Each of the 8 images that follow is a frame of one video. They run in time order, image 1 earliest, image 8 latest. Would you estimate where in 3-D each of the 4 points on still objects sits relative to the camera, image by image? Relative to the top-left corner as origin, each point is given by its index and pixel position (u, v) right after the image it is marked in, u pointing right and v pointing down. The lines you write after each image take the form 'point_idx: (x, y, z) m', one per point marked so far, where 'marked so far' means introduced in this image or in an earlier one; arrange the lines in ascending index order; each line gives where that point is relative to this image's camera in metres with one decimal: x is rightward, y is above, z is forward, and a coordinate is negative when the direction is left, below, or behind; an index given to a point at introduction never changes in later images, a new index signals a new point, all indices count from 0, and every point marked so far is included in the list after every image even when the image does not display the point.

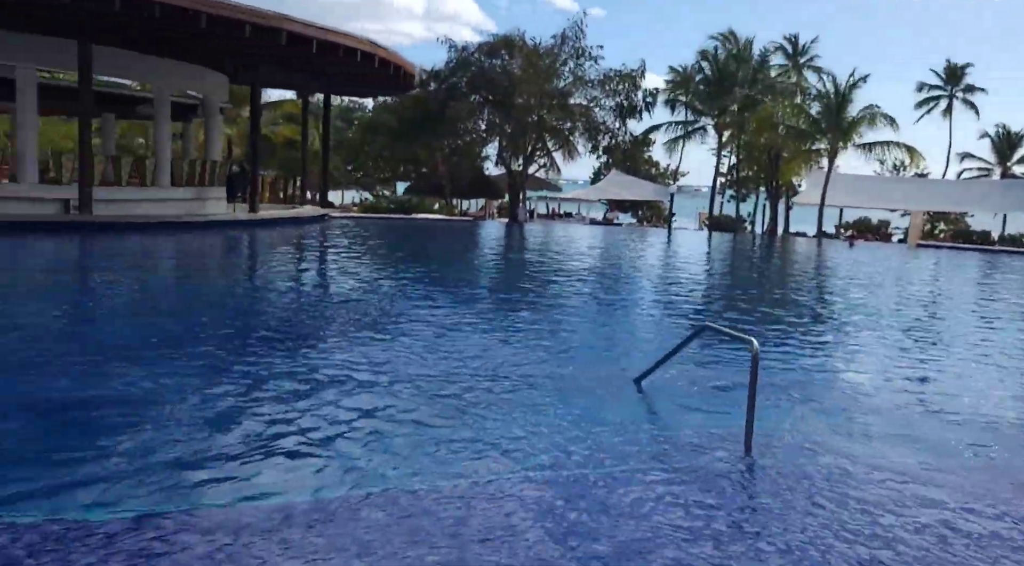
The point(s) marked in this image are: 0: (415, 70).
0: (-1.9, +4.2, +15.5) m
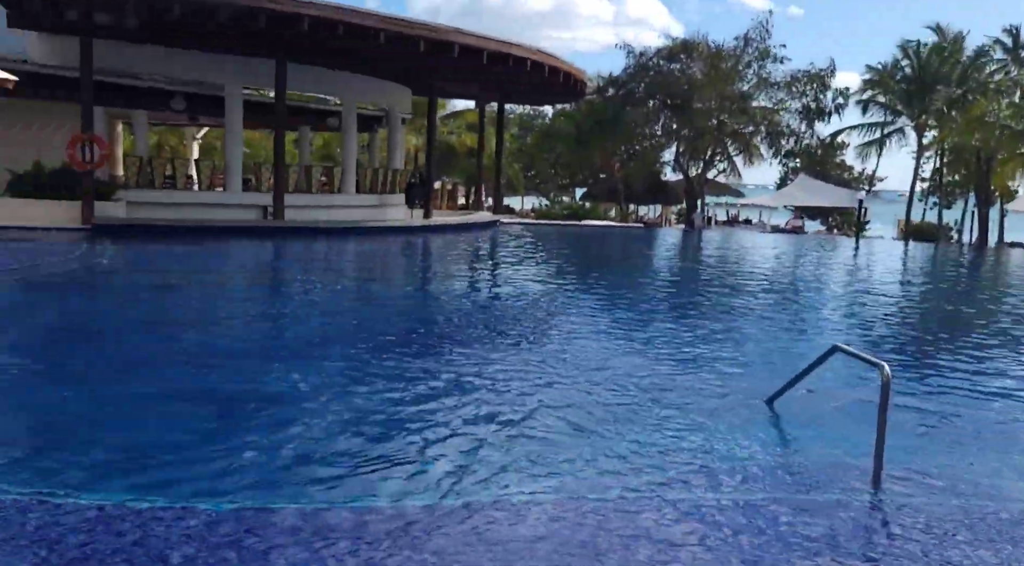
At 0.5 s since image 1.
0: (+1.4, +4.0, +15.5) m
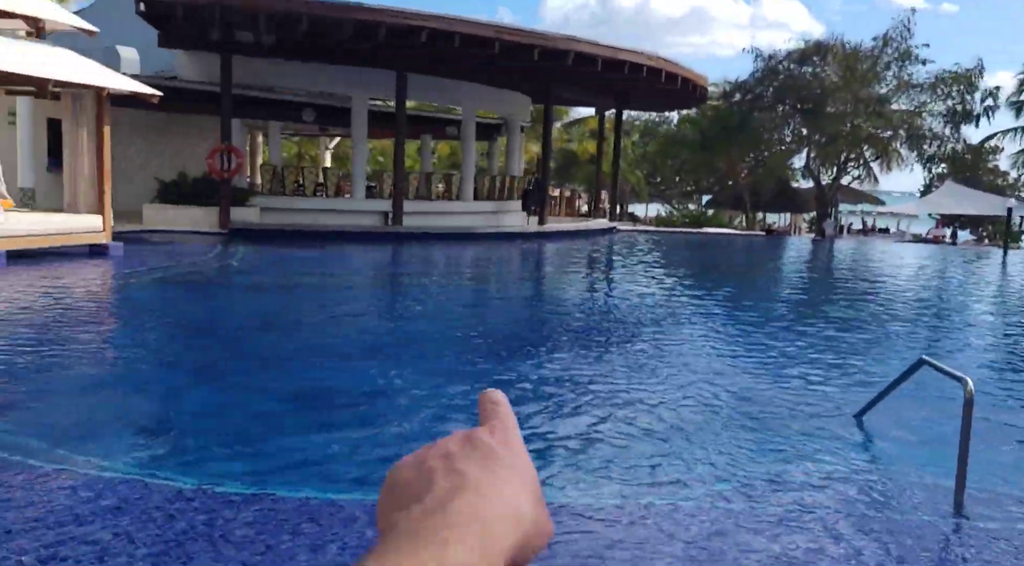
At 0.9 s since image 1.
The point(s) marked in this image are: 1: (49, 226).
0: (+3.7, +3.8, +15.2) m
1: (-4.6, +0.5, +7.9) m
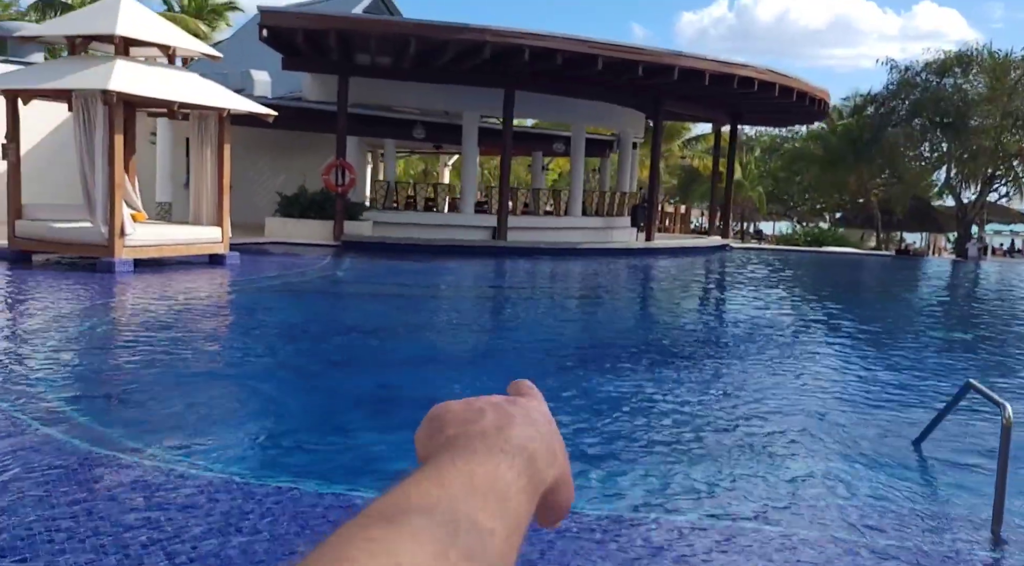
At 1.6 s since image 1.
0: (+5.7, +3.4, +14.6) m
1: (-3.7, +0.5, +8.6) m
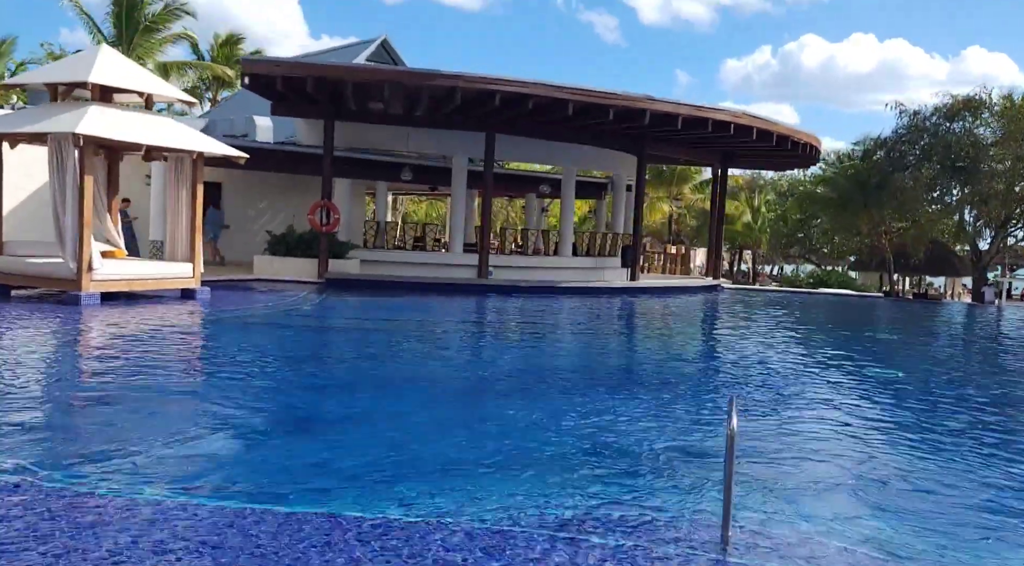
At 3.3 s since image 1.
0: (+5.5, +2.7, +14.7) m
1: (-4.2, +0.1, +9.0) m
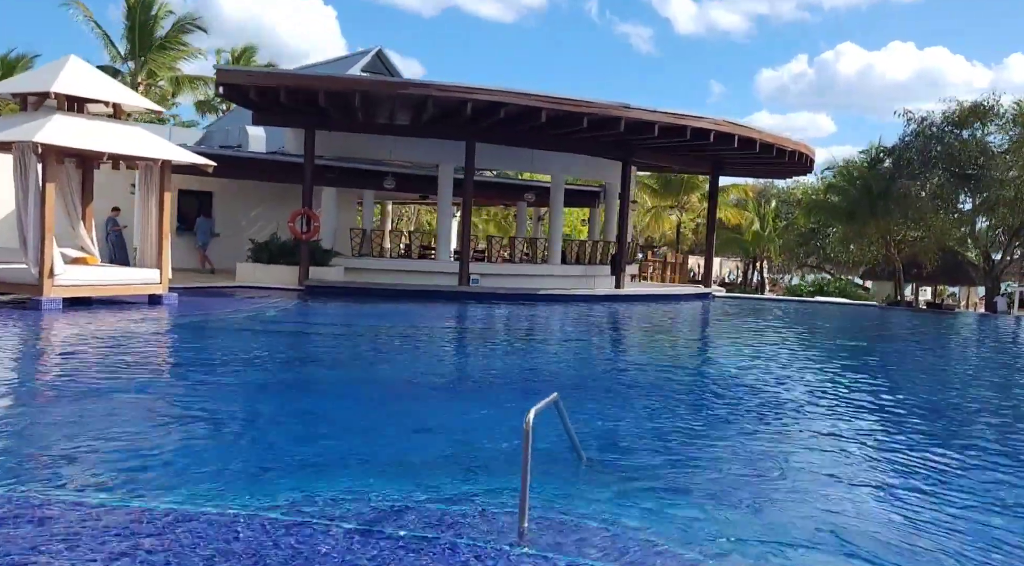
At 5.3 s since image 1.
0: (+5.3, +2.5, +14.6) m
1: (-4.6, 0.0, +9.2) m
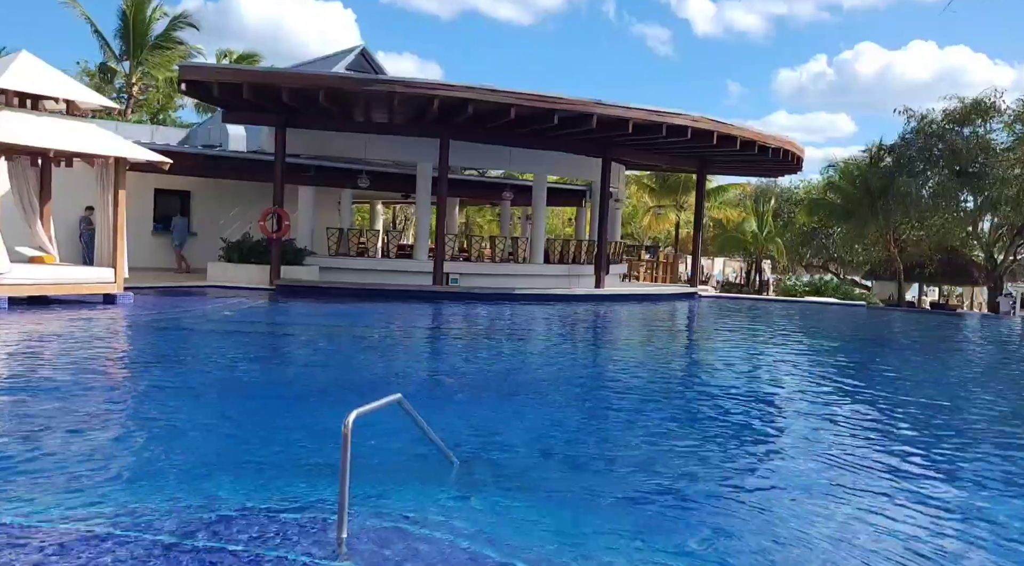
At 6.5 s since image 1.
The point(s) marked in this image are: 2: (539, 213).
0: (+4.9, +2.5, +14.3) m
1: (-5.1, +0.1, +9.1) m
2: (+0.5, +1.4, +15.6) m
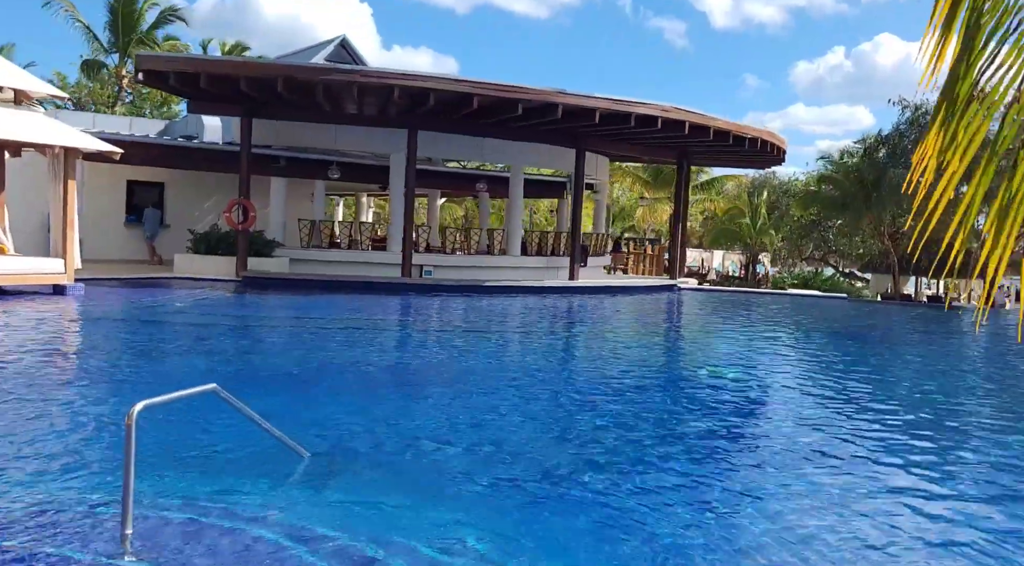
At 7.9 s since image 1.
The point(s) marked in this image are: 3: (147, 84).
0: (+4.4, +2.7, +14.1) m
1: (-5.6, +0.2, +9.0) m
2: (+0.1, +1.5, +15.4) m
3: (-5.0, +2.8, +11.2) m
